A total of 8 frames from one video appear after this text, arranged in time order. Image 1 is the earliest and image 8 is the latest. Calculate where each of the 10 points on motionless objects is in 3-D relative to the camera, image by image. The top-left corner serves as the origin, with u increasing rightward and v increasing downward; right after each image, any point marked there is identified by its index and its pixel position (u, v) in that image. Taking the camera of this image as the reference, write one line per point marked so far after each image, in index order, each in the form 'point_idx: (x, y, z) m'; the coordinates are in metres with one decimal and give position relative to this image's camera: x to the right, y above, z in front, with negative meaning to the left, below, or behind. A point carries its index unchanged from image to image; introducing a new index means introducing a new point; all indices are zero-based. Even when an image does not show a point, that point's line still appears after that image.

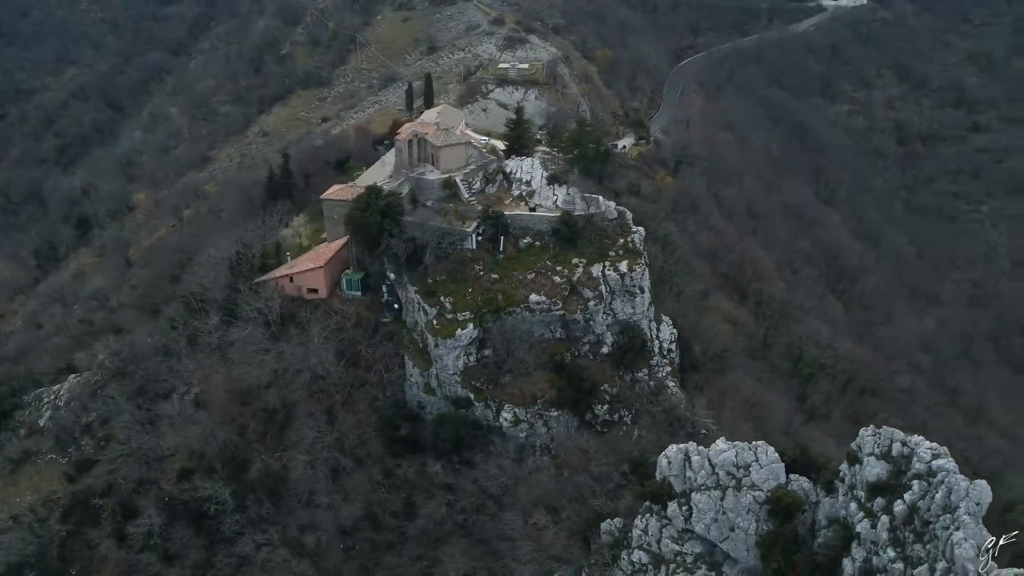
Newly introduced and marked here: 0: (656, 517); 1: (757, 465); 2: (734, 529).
0: (+3.3, -5.1, +17.9) m
1: (+5.2, -3.8, +17.3) m
2: (+4.7, -5.1, +17.0) m
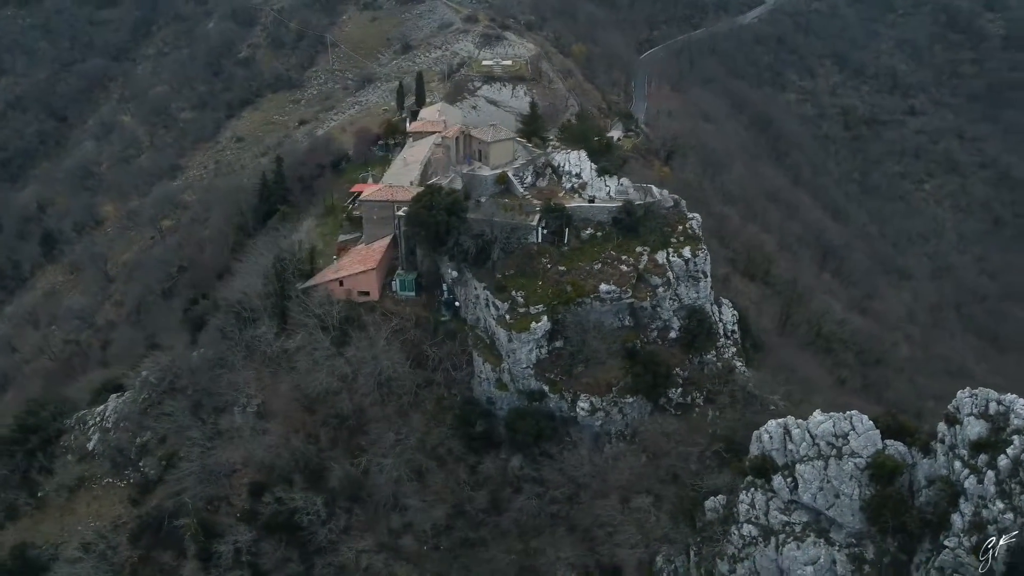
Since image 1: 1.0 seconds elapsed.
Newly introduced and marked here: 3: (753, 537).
0: (+5.8, -4.7, +18.6) m
1: (+7.7, -3.3, +18.1) m
2: (+7.2, -4.6, +17.8) m
3: (+5.5, -5.6, +18.2) m
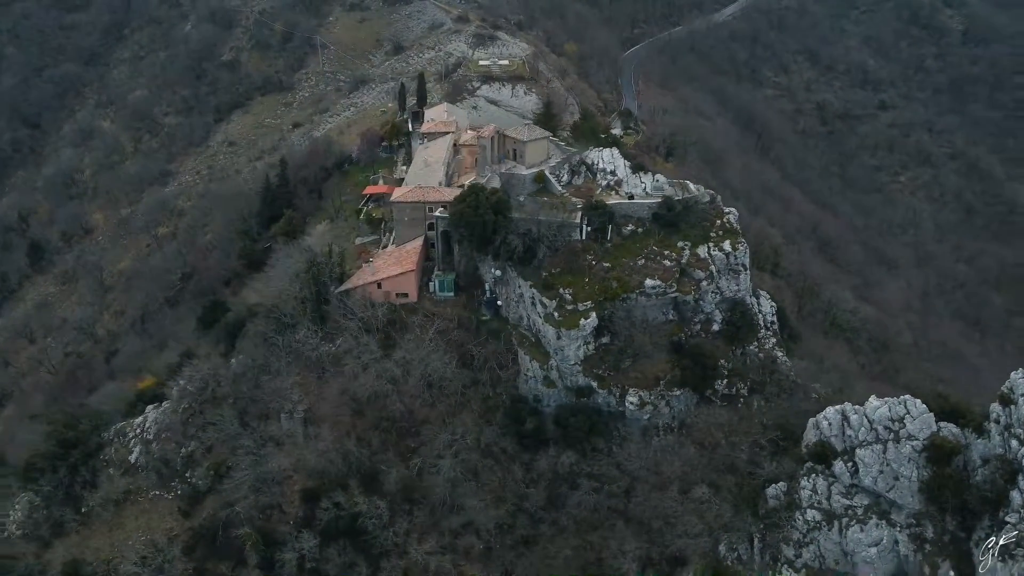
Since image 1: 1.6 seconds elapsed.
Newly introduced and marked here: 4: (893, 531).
0: (+7.4, -4.4, +19.0) m
1: (+9.2, -3.0, +18.7) m
2: (+8.8, -4.3, +18.4) m
3: (+7.0, -5.4, +18.7) m
4: (+8.5, -5.5, +18.1) m
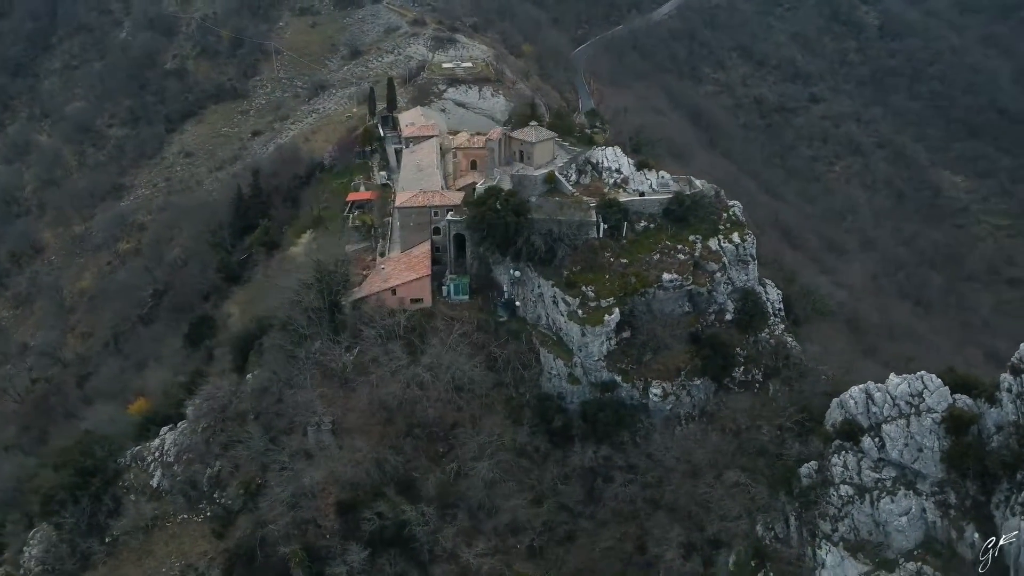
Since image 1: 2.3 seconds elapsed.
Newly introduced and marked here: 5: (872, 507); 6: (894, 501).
0: (+8.4, -4.1, +20.0) m
1: (+10.2, -2.5, +19.8) m
2: (+9.9, -3.9, +19.5) m
3: (+8.2, -5.0, +19.6) m
4: (+9.7, -5.1, +19.2) m
5: (+8.6, -5.3, +19.4) m
6: (+9.1, -5.1, +19.2) m
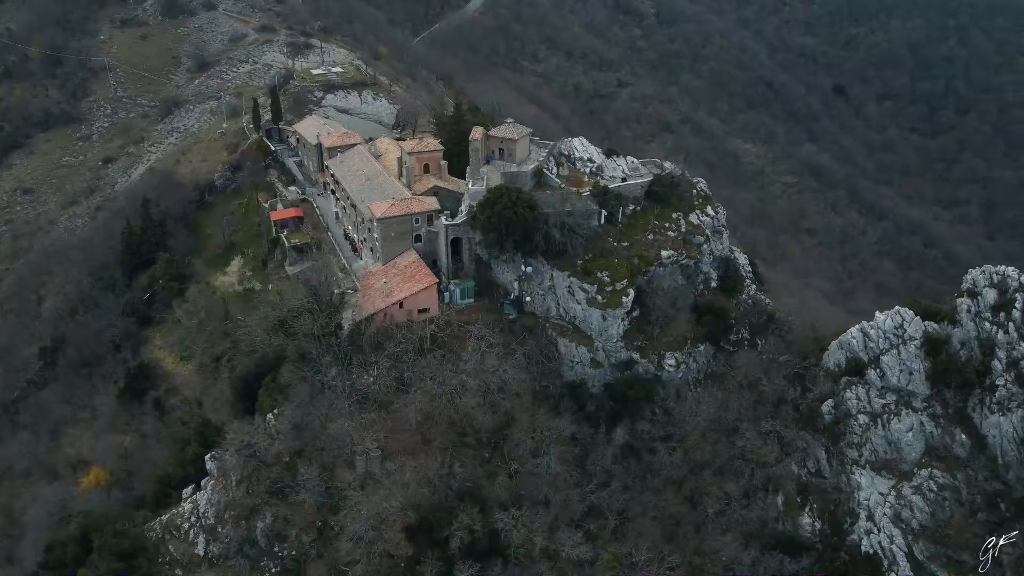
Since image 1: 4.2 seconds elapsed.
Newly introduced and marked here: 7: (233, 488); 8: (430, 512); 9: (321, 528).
0: (+9.7, -2.8, +22.7) m
1: (+11.3, -1.0, +23.0) m
2: (+11.3, -2.4, +22.6) m
3: (+9.7, -3.7, +22.3) m
4: (+11.3, -3.5, +22.4) m
5: (+10.3, -3.9, +22.2) m
6: (+10.7, -3.6, +22.2) m
7: (-6.8, -4.9, +19.7) m
8: (-1.9, -5.4, +19.6) m
9: (-4.6, -5.7, +19.2) m
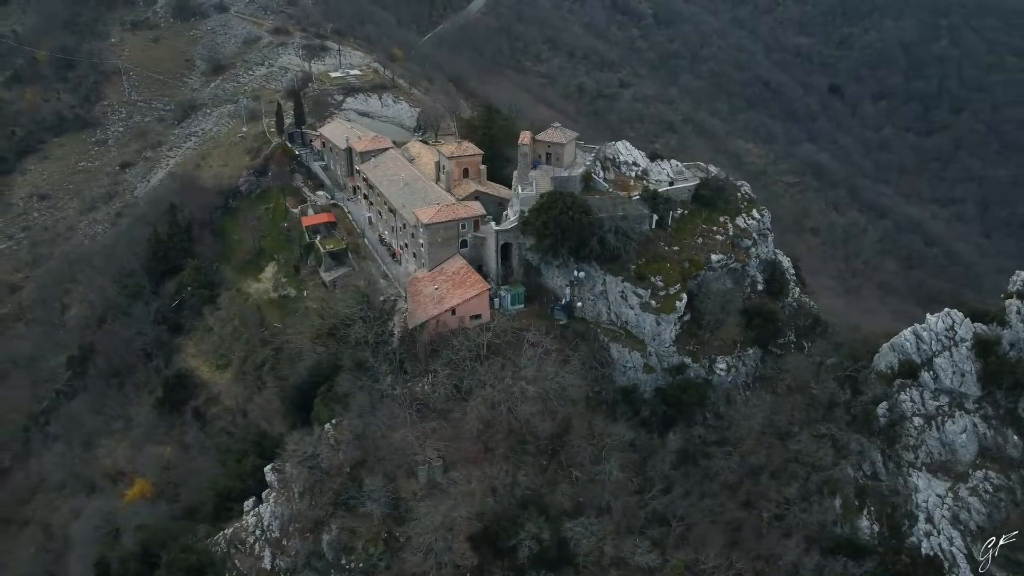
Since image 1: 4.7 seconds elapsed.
0: (+11.2, -2.8, +22.8) m
1: (+12.8, -1.0, +23.1) m
2: (+12.8, -2.4, +22.7) m
3: (+11.3, -3.8, +22.4) m
4: (+12.8, -3.6, +22.5) m
5: (+11.8, -4.0, +22.3) m
6: (+12.2, -3.7, +22.3) m
7: (-5.2, -5.1, +19.4) m
8: (-0.3, -5.6, +19.4) m
9: (-3.0, -5.9, +18.9) m
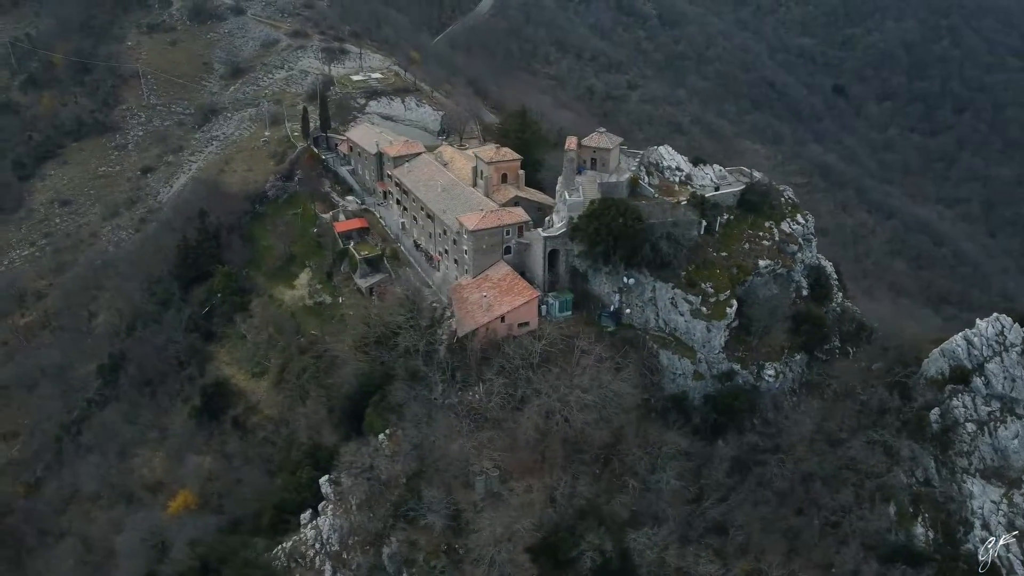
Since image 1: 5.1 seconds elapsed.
0: (+12.6, -3.0, +22.7) m
1: (+14.2, -1.2, +23.1) m
2: (+14.2, -2.6, +22.7) m
3: (+12.7, -4.0, +22.3) m
4: (+14.3, -3.7, +22.4) m
5: (+13.2, -4.1, +22.2) m
6: (+13.6, -3.8, +22.2) m
7: (-3.8, -5.3, +19.2) m
8: (+1.1, -5.8, +19.2) m
9: (-1.5, -6.1, +18.7) m
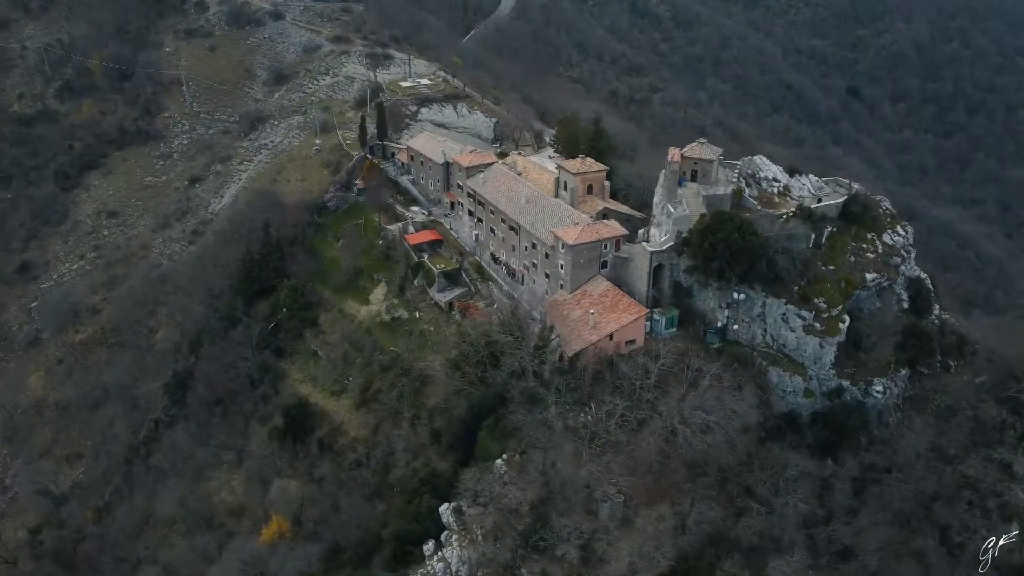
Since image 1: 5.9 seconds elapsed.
0: (+15.6, -3.3, +22.2) m
1: (+17.1, -1.5, +22.6) m
2: (+17.1, -2.9, +22.2) m
3: (+15.7, -4.3, +21.8) m
4: (+17.2, -4.1, +21.9) m
5: (+16.2, -4.4, +21.8) m
6: (+16.6, -4.2, +21.7) m
7: (-0.7, -5.8, +18.4) m
8: (+4.2, -6.3, +18.5) m
9: (+1.5, -6.6, +18.0) m
